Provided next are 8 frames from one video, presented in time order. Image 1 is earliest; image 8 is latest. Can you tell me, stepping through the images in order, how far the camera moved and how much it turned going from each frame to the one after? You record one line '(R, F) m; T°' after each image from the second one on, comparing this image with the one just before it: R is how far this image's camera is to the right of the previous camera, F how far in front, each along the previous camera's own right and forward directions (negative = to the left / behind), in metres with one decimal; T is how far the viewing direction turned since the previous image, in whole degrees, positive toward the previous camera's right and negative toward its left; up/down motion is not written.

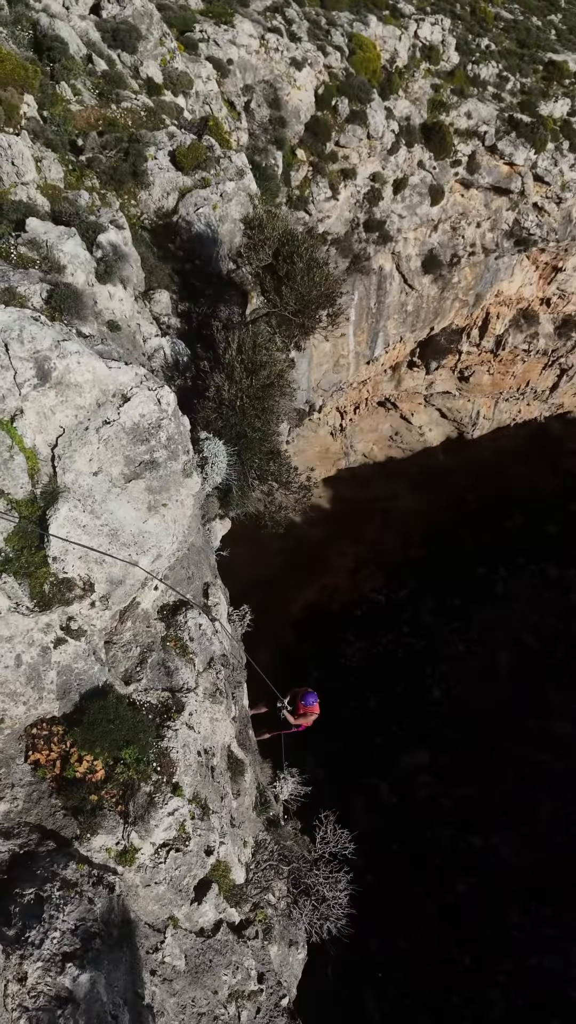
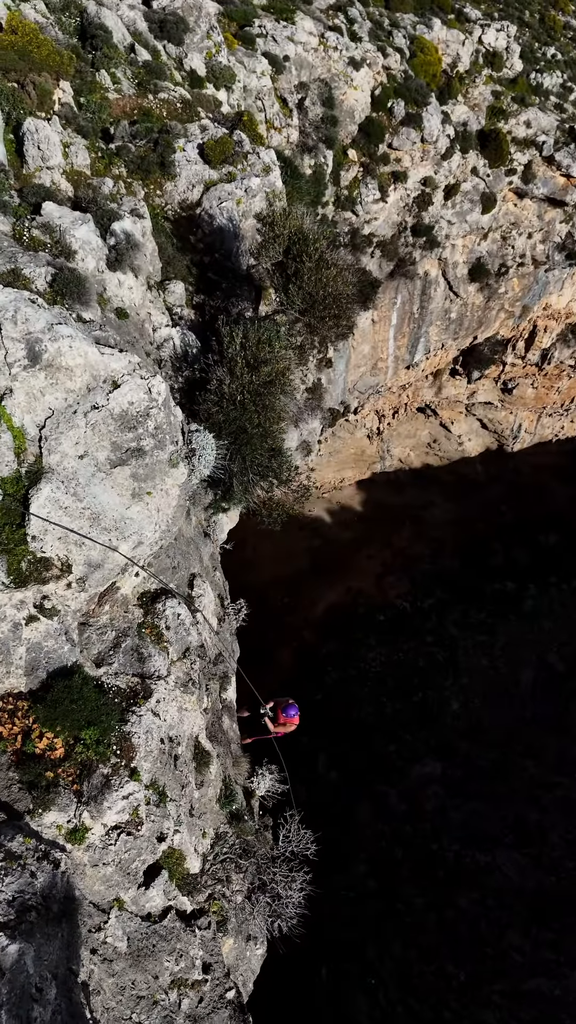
(+0.6, 0.0) m; -3°
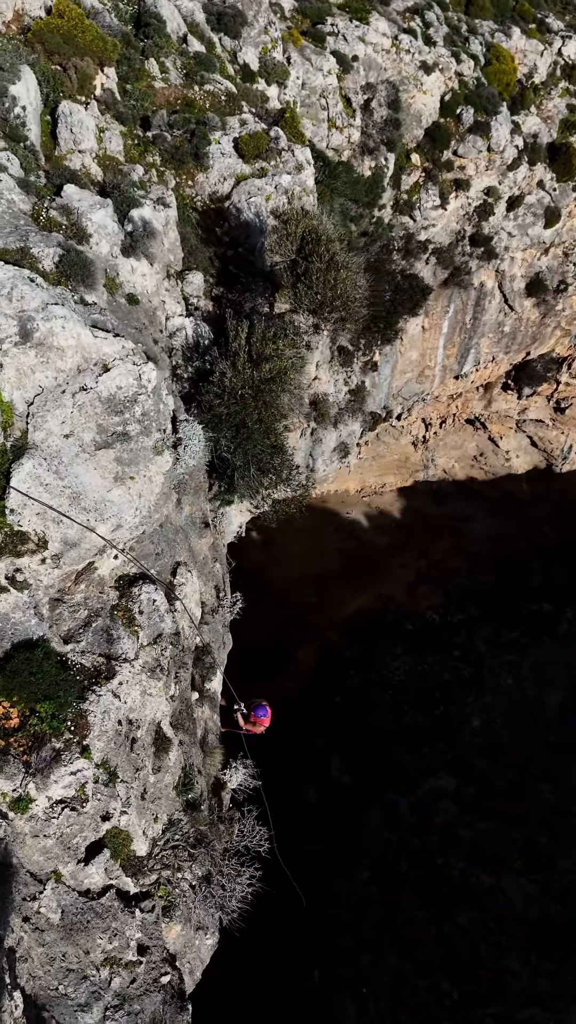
(+0.8, 0.0) m; -3°
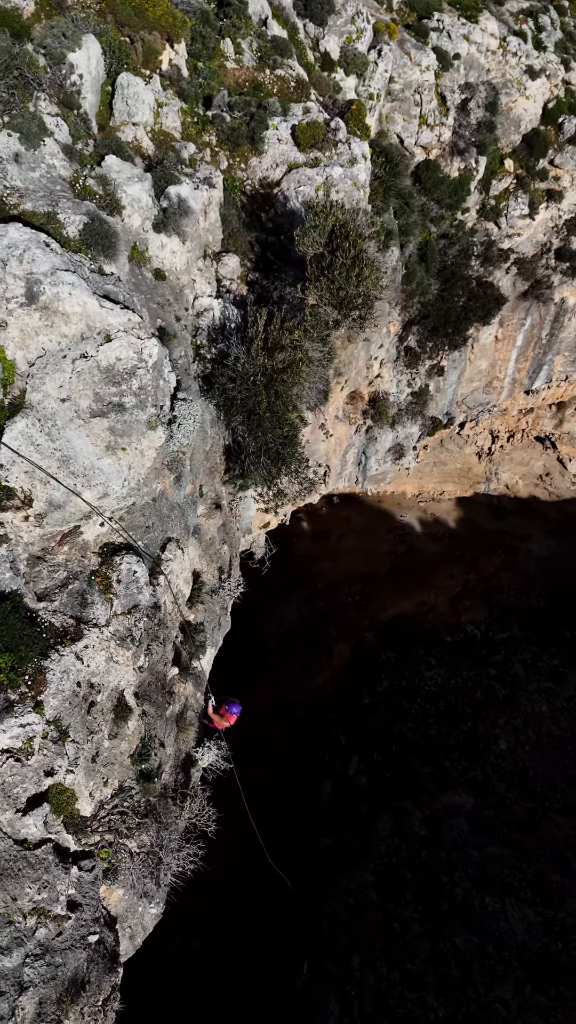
(+1.0, 0.0) m; -4°
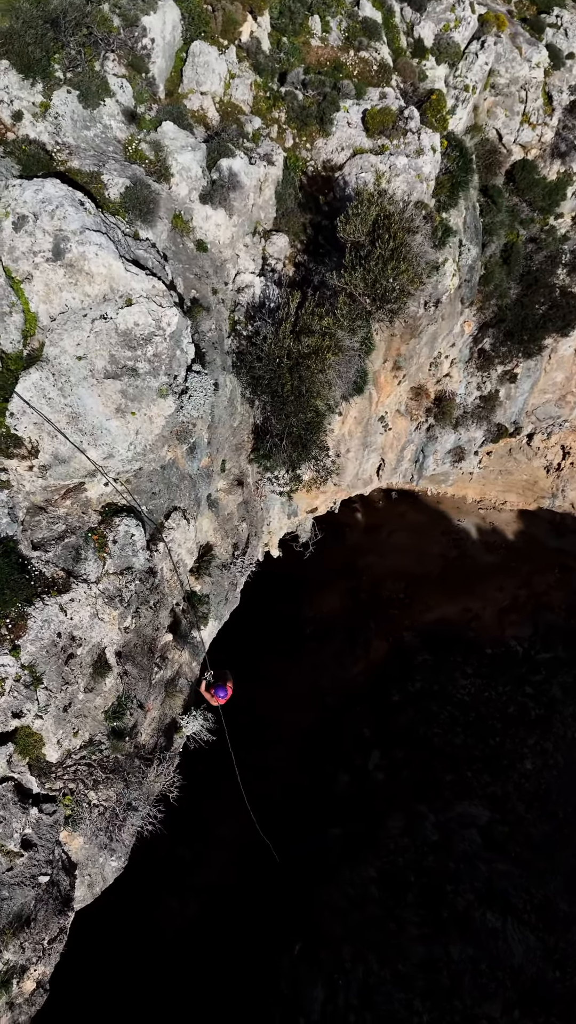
(+0.8, 0.0) m; -4°
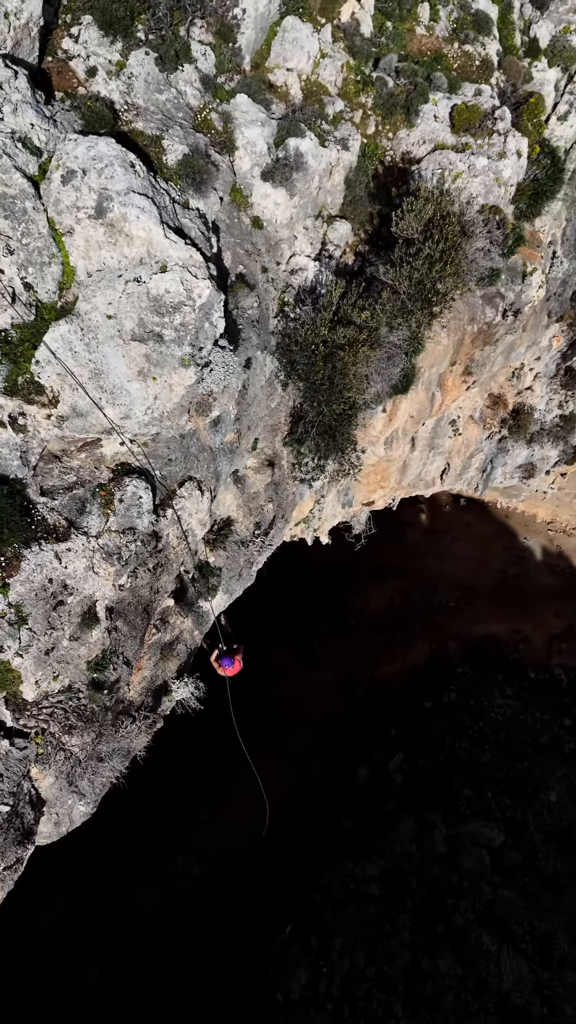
(+0.9, 0.0) m; -5°
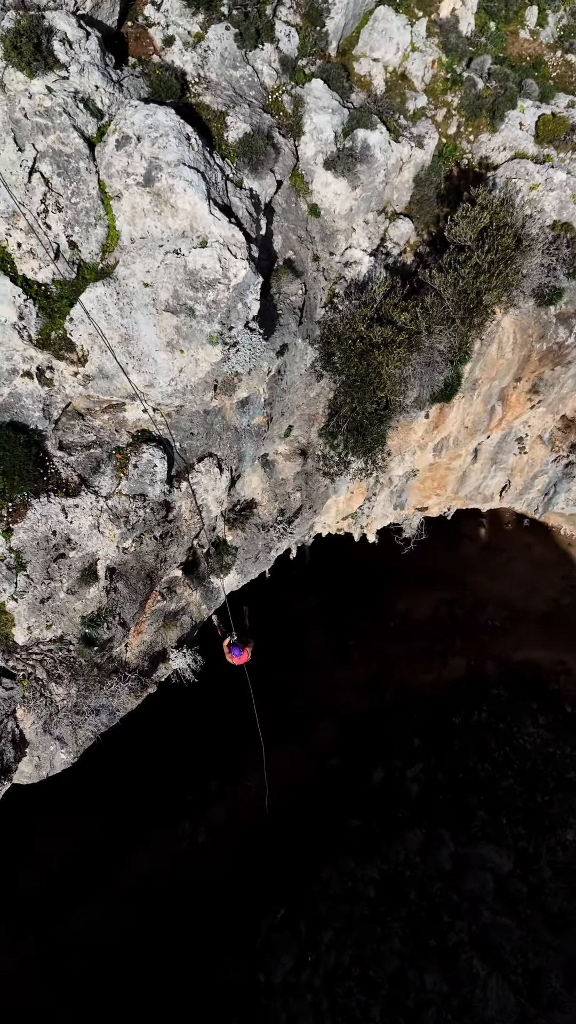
(+0.8, 0.0) m; -5°
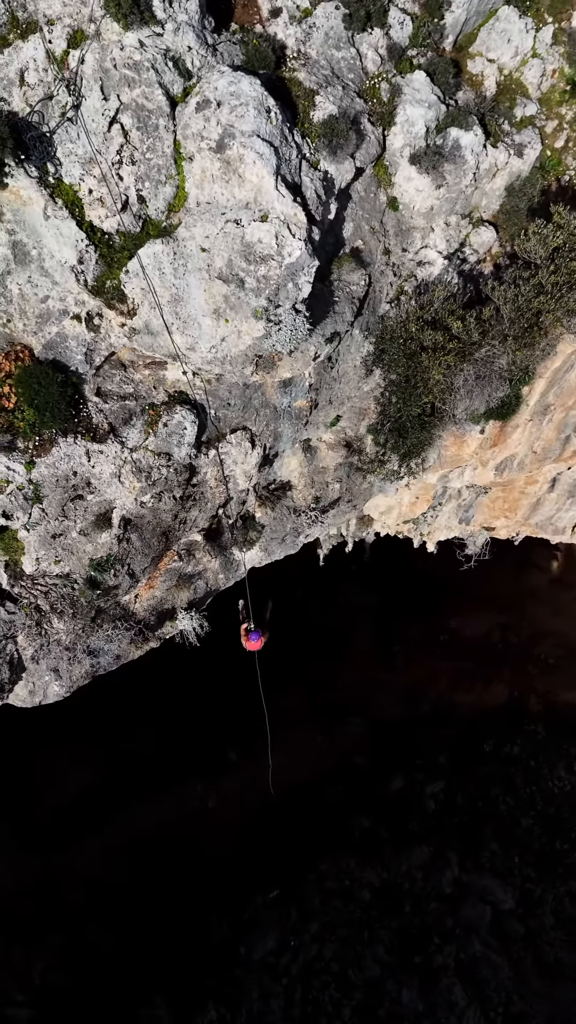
(+0.9, 0.0) m; -6°
